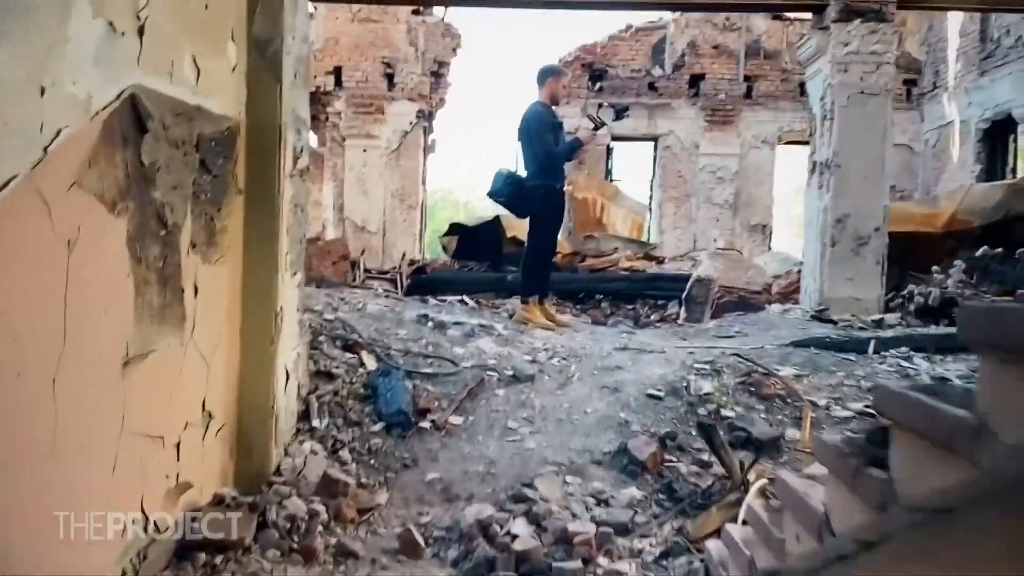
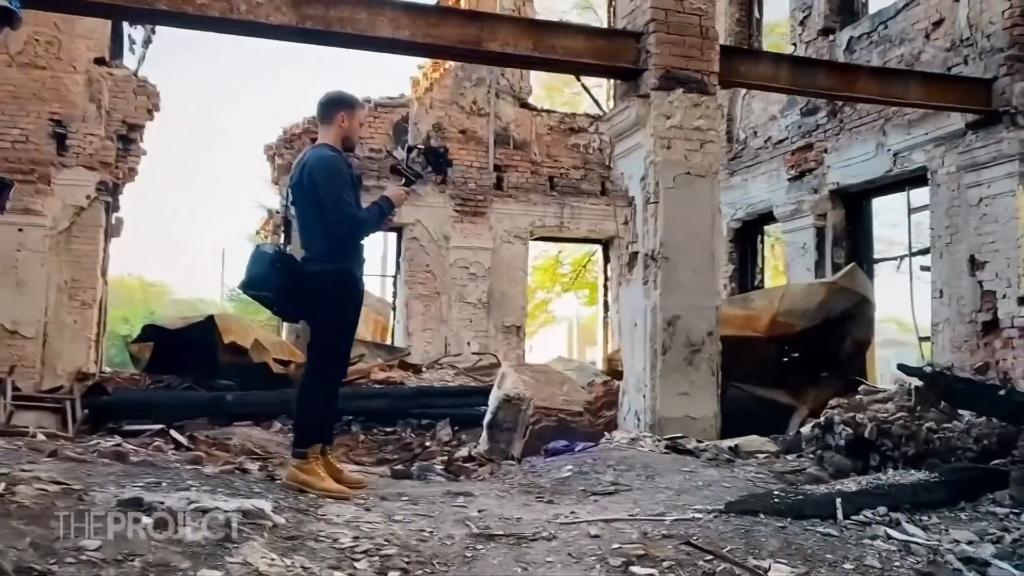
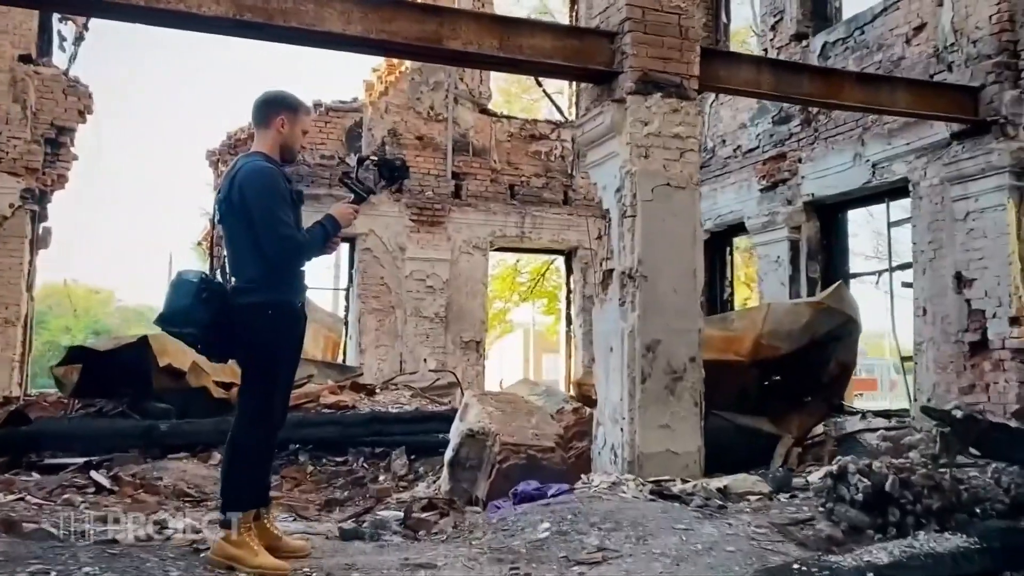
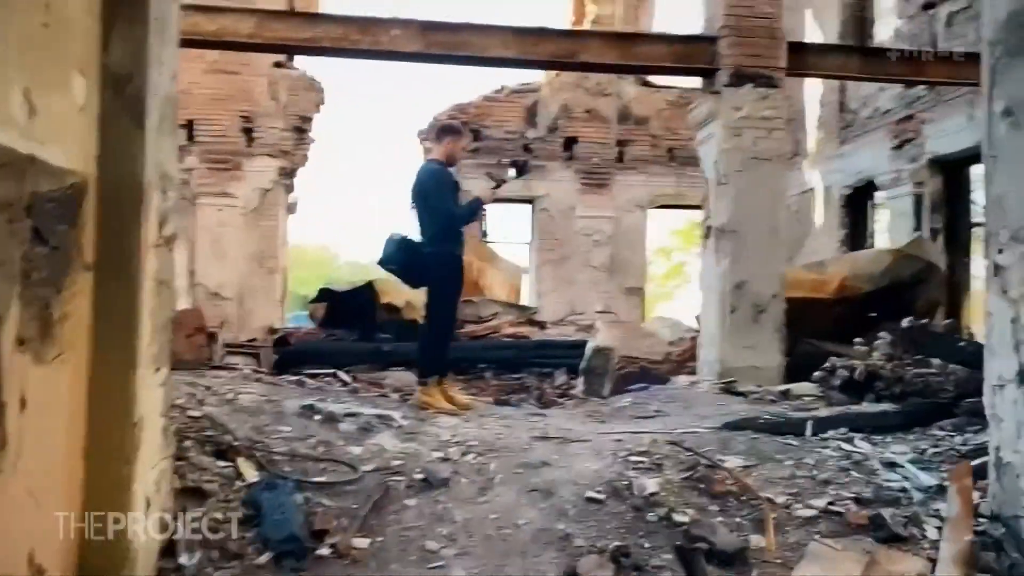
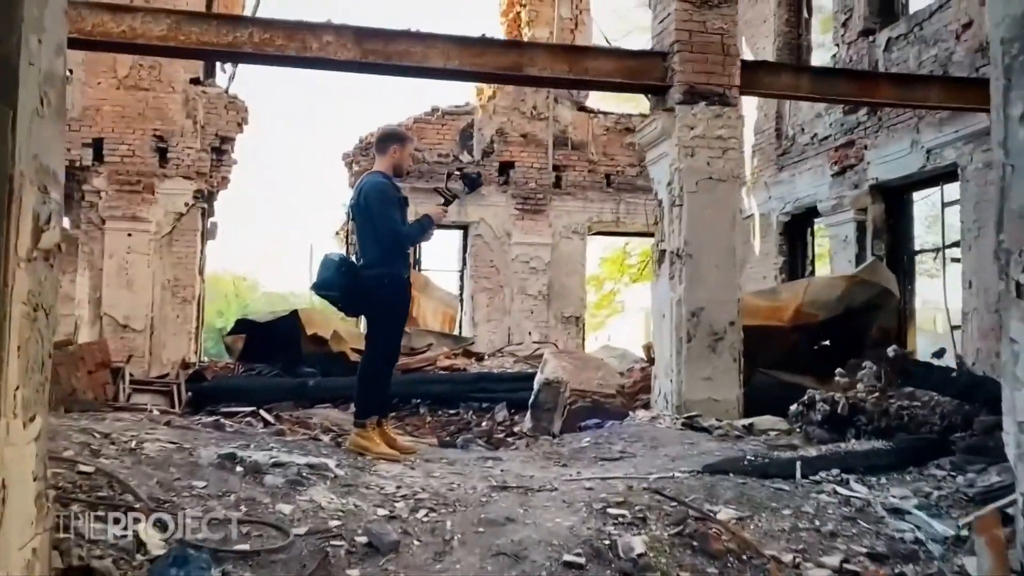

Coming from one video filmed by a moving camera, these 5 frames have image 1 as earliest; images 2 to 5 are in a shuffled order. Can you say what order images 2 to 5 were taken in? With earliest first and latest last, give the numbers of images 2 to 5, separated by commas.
4, 5, 2, 3
